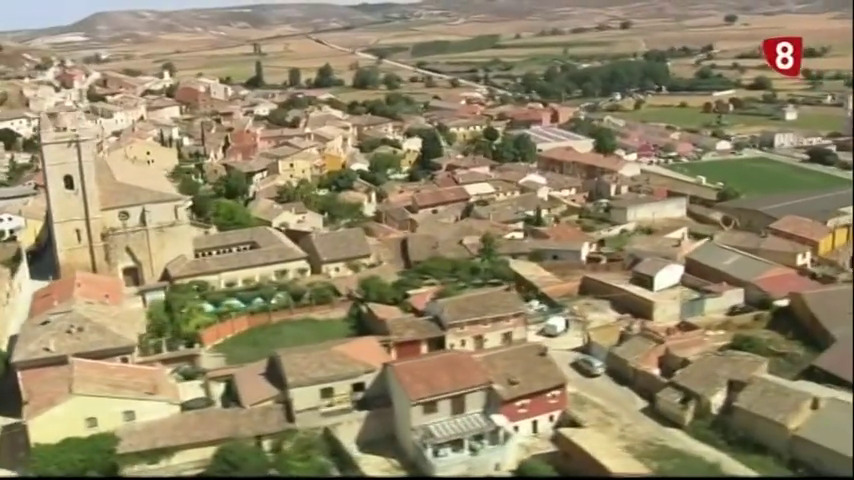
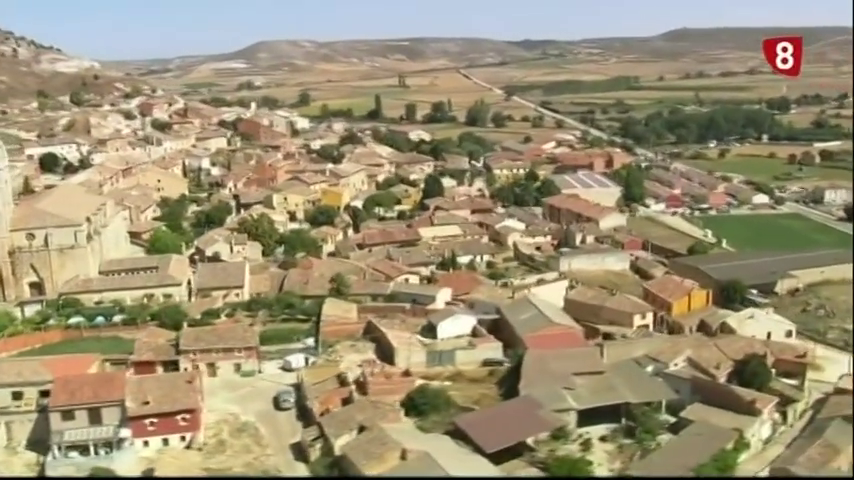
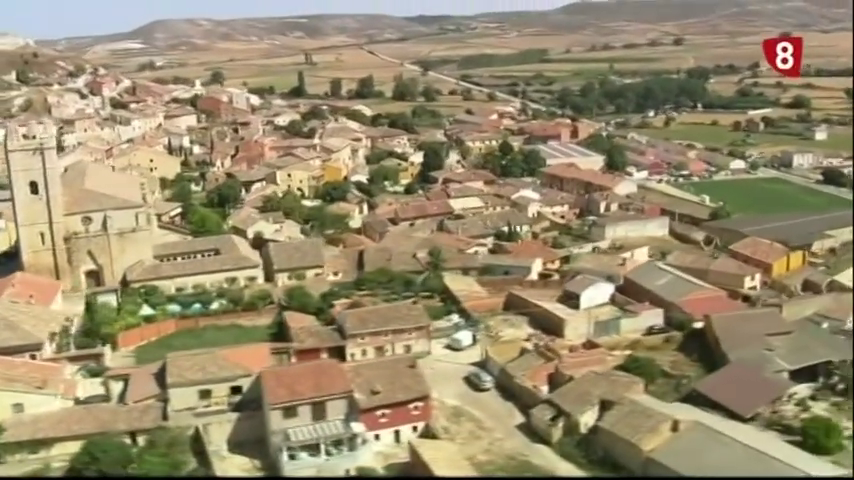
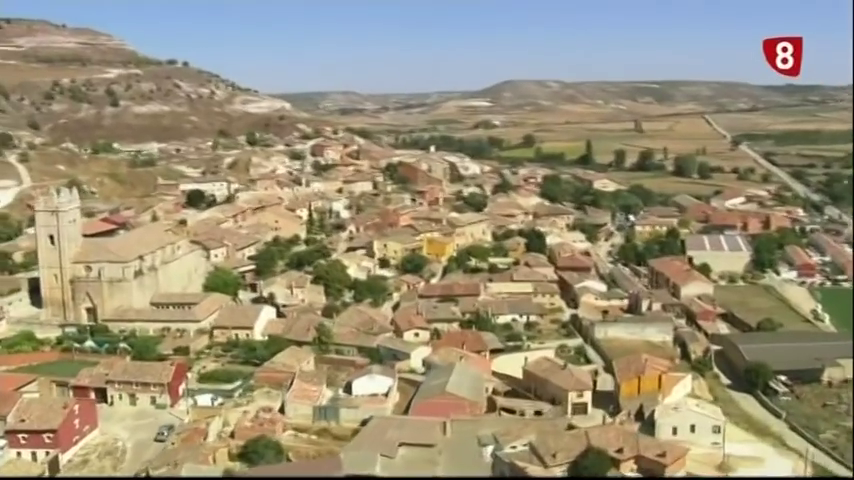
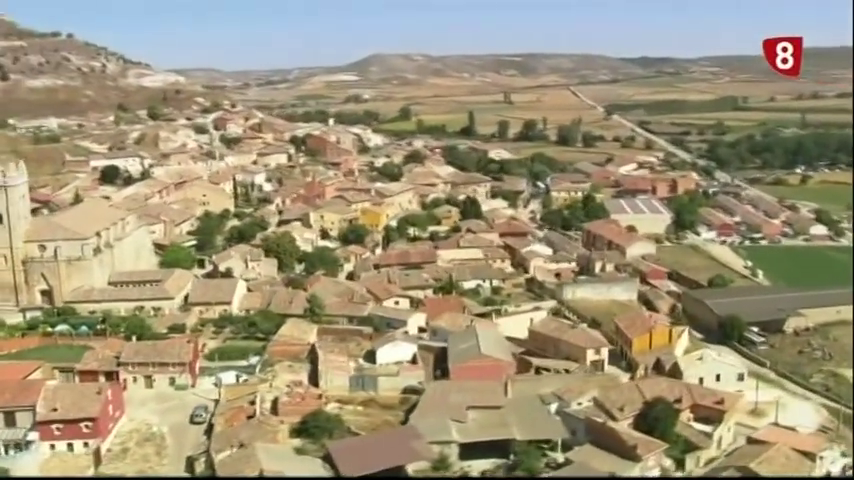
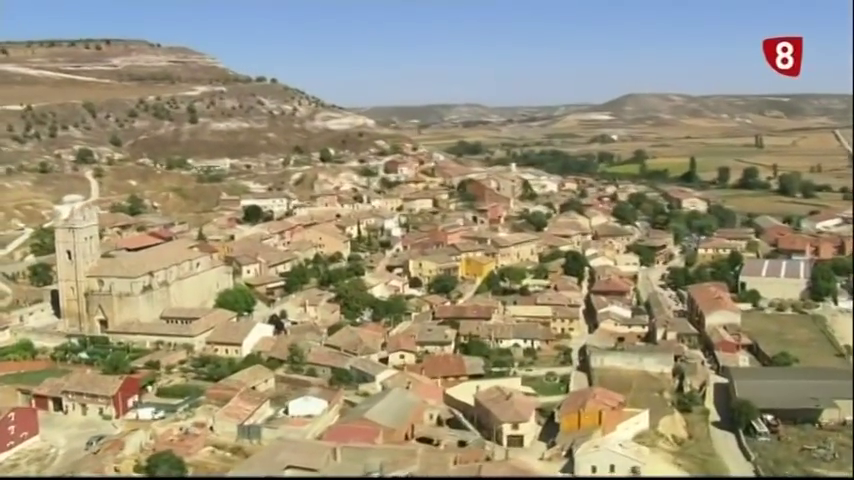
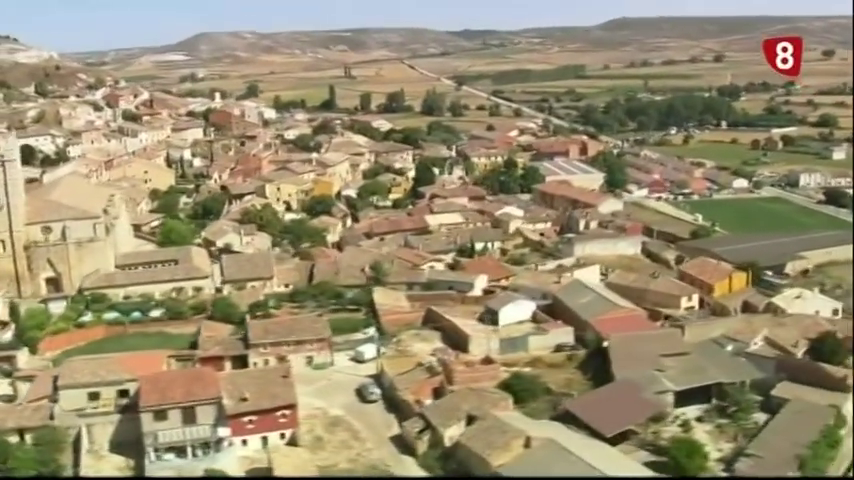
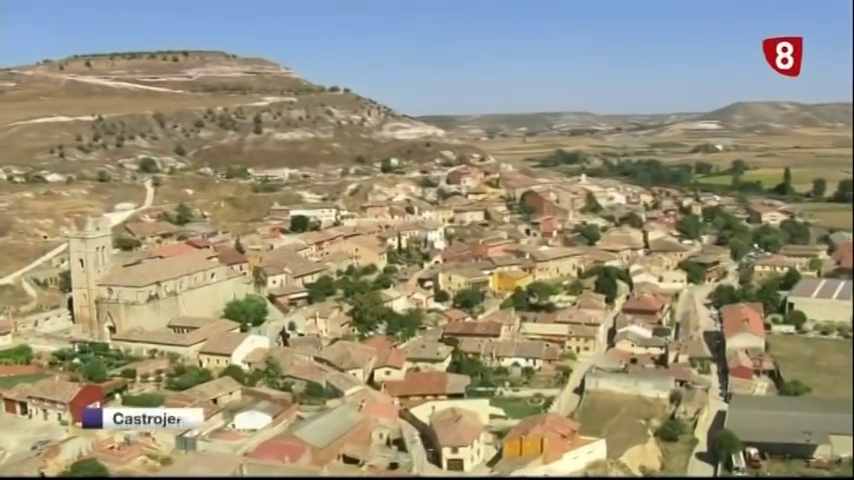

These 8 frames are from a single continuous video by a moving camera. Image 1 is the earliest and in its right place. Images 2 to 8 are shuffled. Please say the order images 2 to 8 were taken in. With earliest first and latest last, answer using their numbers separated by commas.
3, 7, 2, 5, 4, 6, 8
